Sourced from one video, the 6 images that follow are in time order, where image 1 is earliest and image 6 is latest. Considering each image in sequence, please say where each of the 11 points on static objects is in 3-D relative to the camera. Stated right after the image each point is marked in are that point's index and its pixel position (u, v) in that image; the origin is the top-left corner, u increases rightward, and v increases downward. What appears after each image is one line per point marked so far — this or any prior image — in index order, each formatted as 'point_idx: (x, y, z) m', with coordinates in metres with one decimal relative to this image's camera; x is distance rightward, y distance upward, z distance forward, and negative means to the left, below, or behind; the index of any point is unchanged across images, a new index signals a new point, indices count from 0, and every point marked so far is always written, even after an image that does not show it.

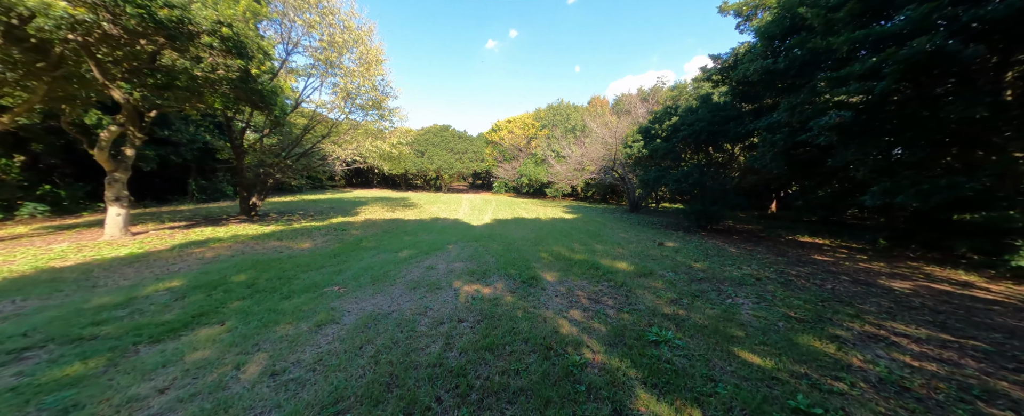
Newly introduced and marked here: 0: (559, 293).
0: (+0.7, -1.2, +3.9) m
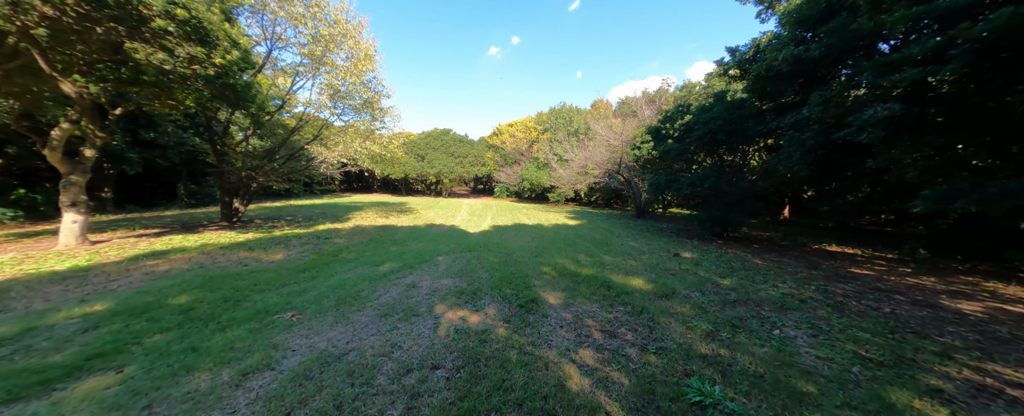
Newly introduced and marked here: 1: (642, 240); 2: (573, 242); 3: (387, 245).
0: (+0.6, -1.3, +3.1) m
1: (+4.4, -1.1, +9.4) m
2: (+1.8, -1.0, +8.1) m
3: (-3.1, -1.0, +7.0) m
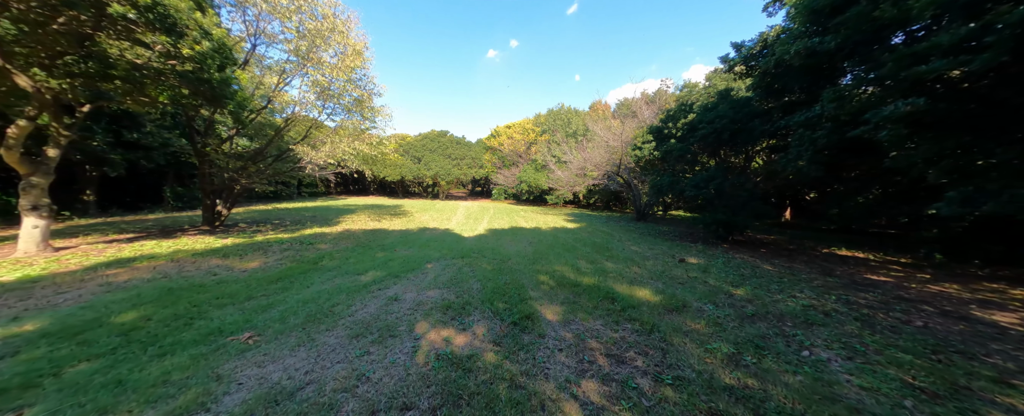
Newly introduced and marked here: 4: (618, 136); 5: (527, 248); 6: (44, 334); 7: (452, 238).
0: (+0.5, -1.3, +2.7) m
1: (+4.2, -1.1, +9.0) m
2: (+1.6, -1.0, +7.7) m
3: (-3.3, -1.0, +6.6) m
4: (+6.0, +4.1, +15.9) m
5: (+0.4, -1.0, +7.4) m
6: (-4.8, -1.3, +2.8) m
7: (-1.9, -0.9, +8.6) m
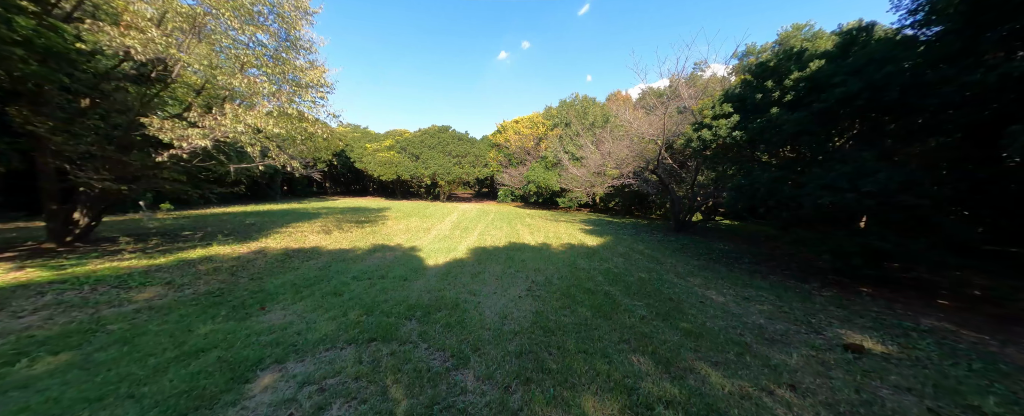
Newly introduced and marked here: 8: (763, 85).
0: (+0.1, -1.6, -0.7) m
1: (+4.1, -1.4, +5.5) m
2: (+1.4, -1.3, +4.2) m
3: (-3.5, -1.3, +3.3) m
4: (+6.1, +3.8, +12.3) m
5: (+0.1, -1.3, +4.0) m
6: (-5.2, -1.5, -0.4) m
7: (-2.1, -1.1, +5.3) m
8: (+5.2, +2.5, +5.7) m
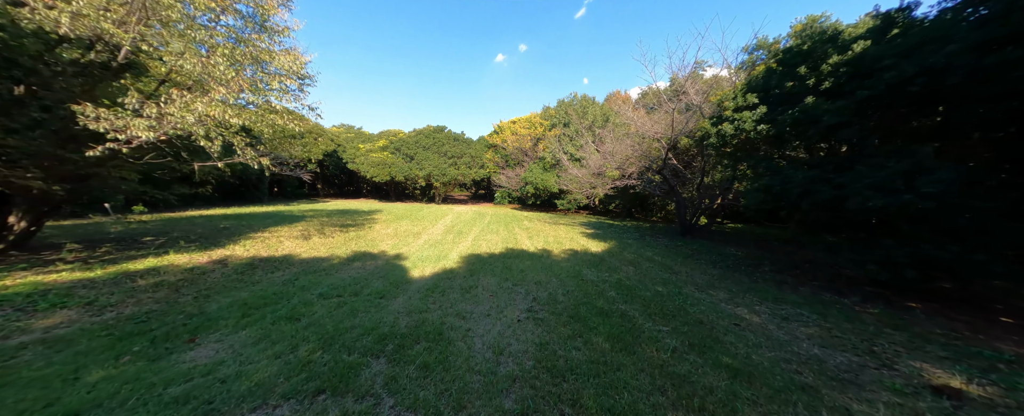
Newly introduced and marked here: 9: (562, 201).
0: (+0.1, -1.6, -1.4) m
1: (+4.0, -1.5, +4.8) m
2: (+1.4, -1.4, +3.5) m
3: (-3.5, -1.3, +2.5) m
4: (+6.0, +3.7, +11.7) m
5: (+0.1, -1.3, +3.2) m
6: (-5.2, -1.5, -1.2) m
7: (-2.1, -1.2, +4.5) m
8: (+5.1, +2.5, +5.1) m
9: (+3.5, +0.5, +20.0) m
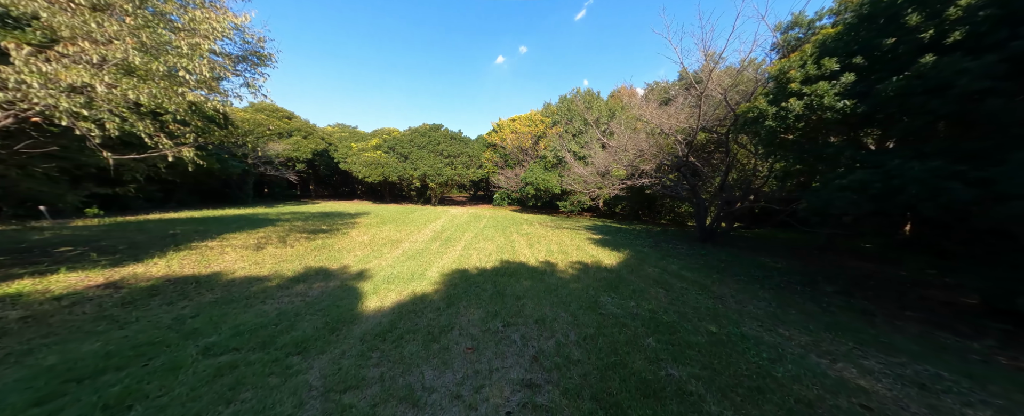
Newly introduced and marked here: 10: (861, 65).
0: (0.0, -1.6, -2.8) m
1: (+3.9, -1.6, +3.4) m
2: (+1.3, -1.4, +2.2) m
3: (-3.6, -1.4, +1.2) m
4: (+5.9, +3.6, +10.3) m
5: (0.0, -1.4, +1.9) m
6: (-5.3, -1.5, -2.5) m
7: (-2.2, -1.3, +3.2) m
8: (+5.0, +2.4, +3.7) m
9: (+3.4, +0.3, +18.6) m
10: (+5.0, +2.1, +4.1) m
